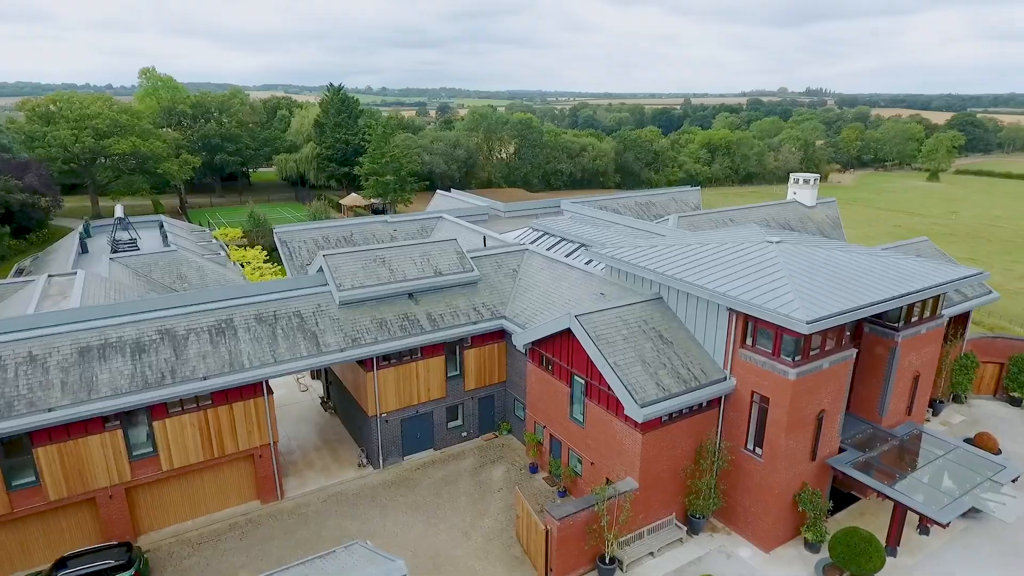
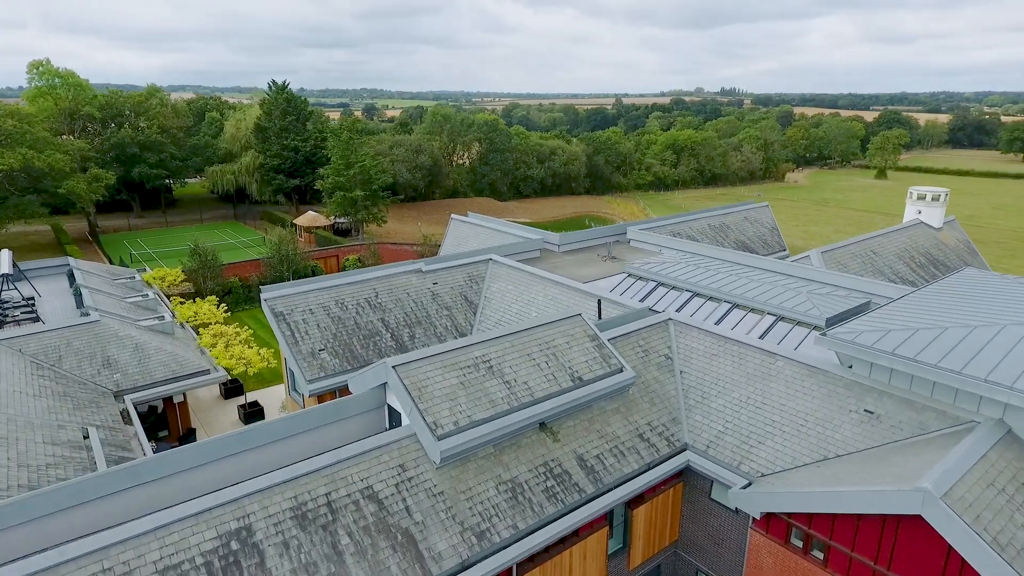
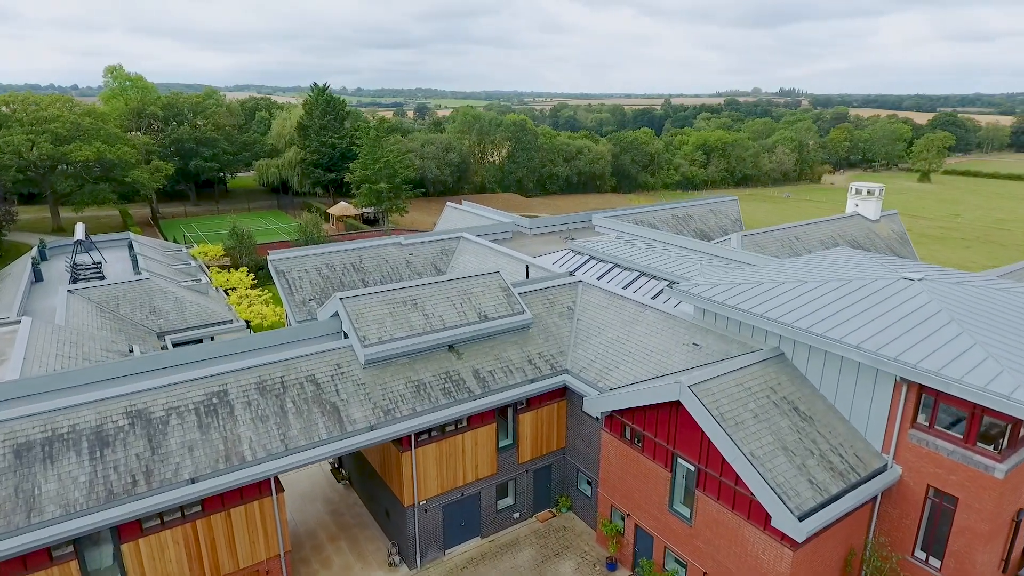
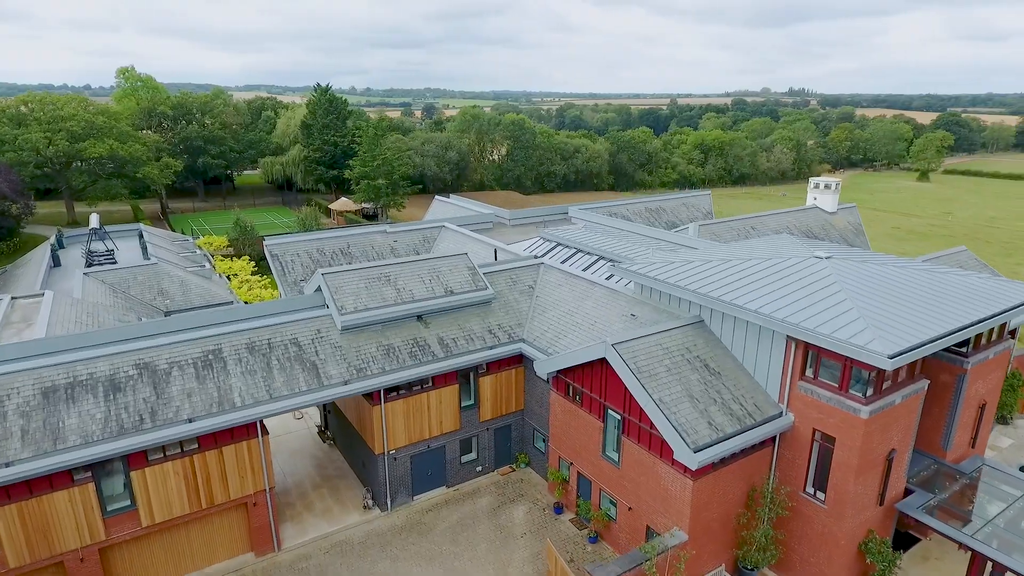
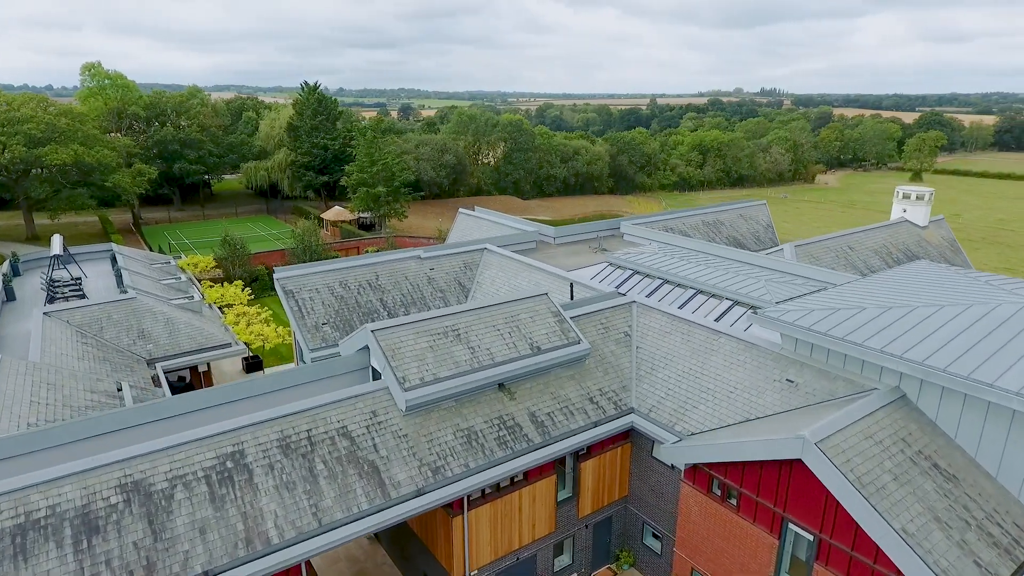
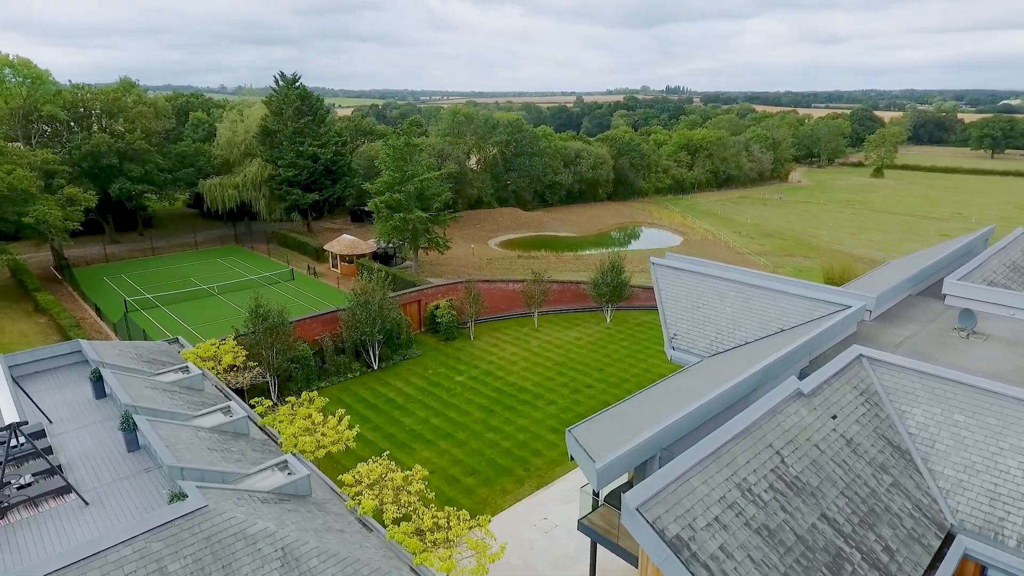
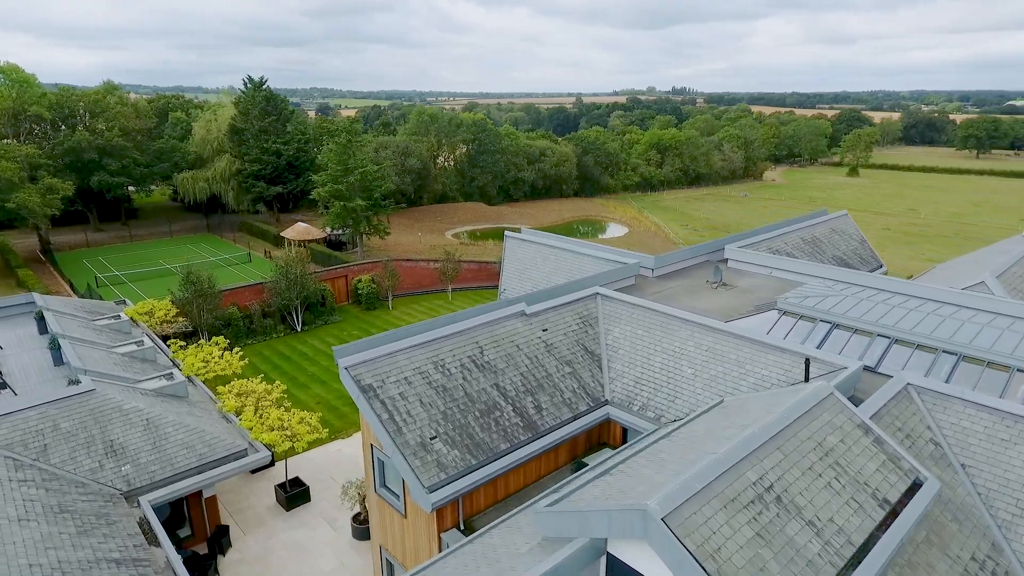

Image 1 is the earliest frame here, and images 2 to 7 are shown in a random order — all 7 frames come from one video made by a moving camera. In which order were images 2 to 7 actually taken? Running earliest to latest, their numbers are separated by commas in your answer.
4, 3, 5, 2, 7, 6
